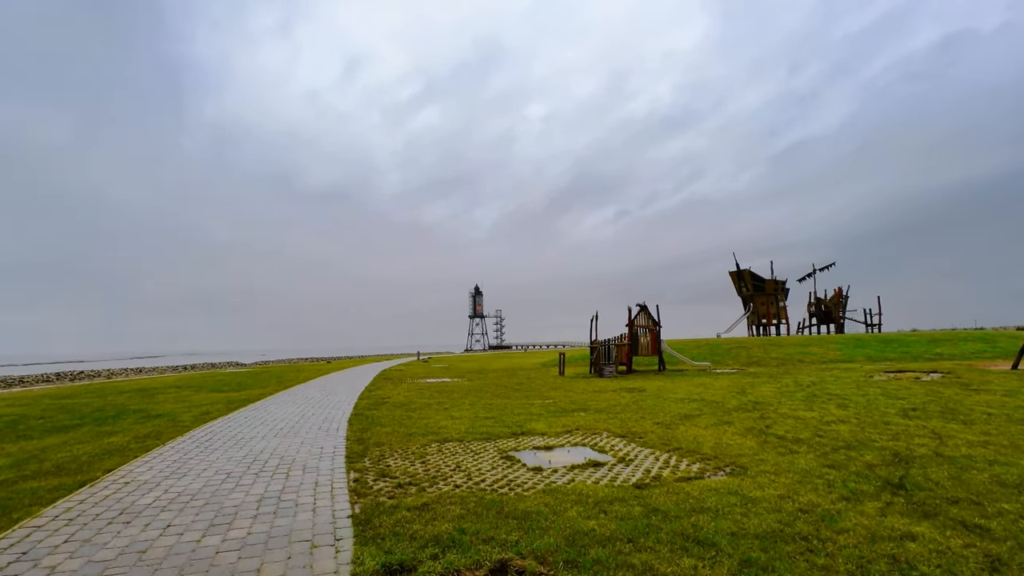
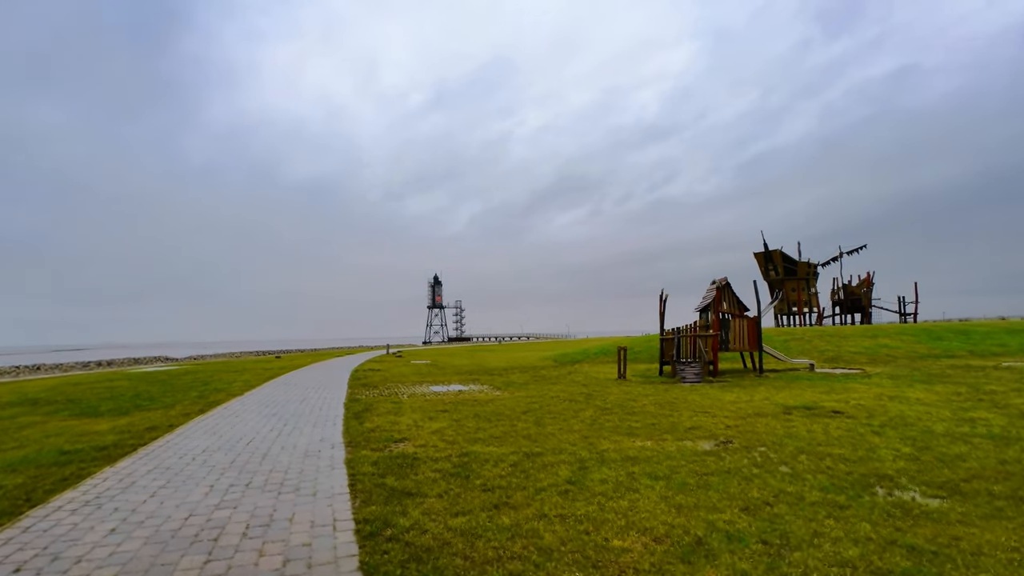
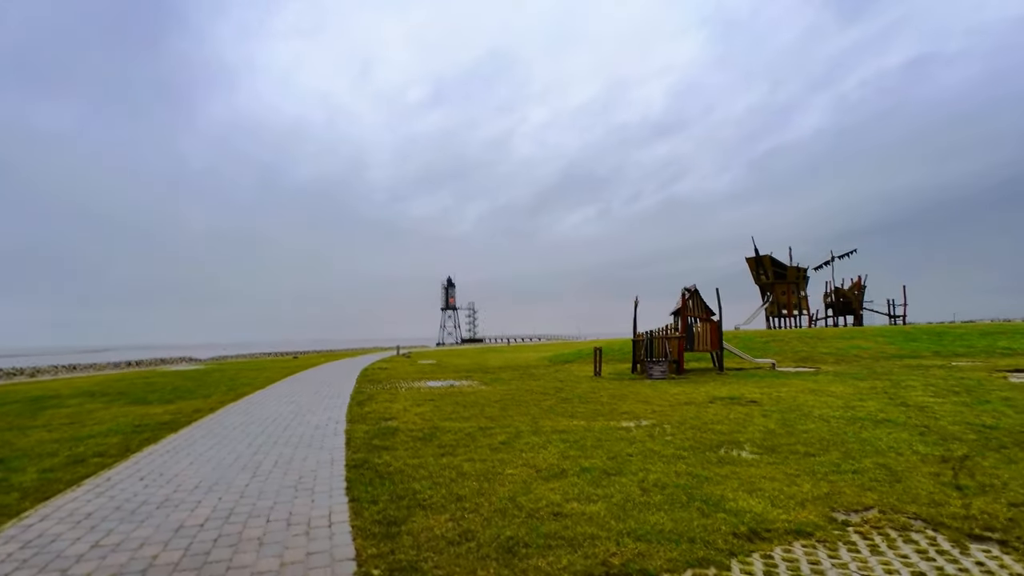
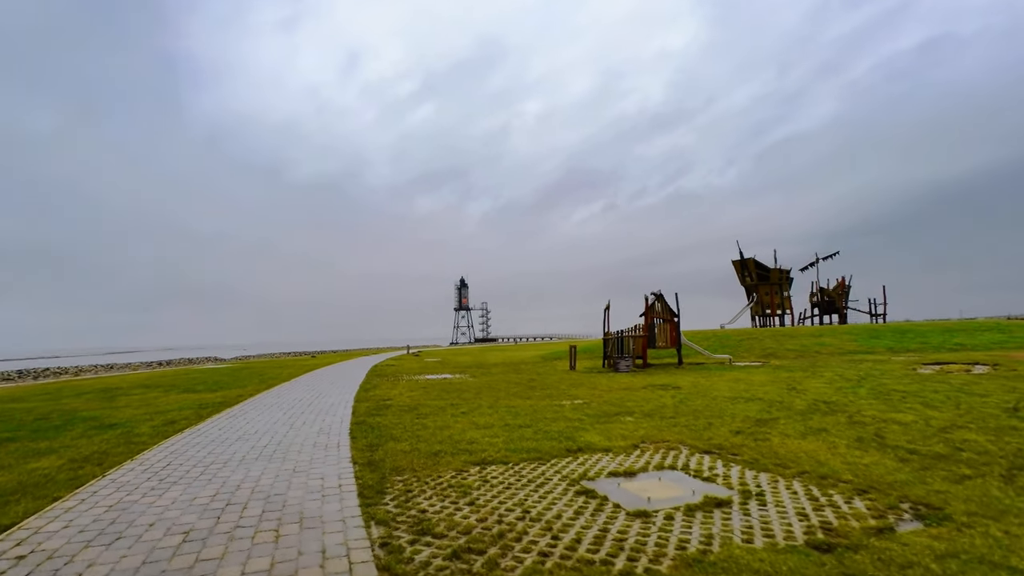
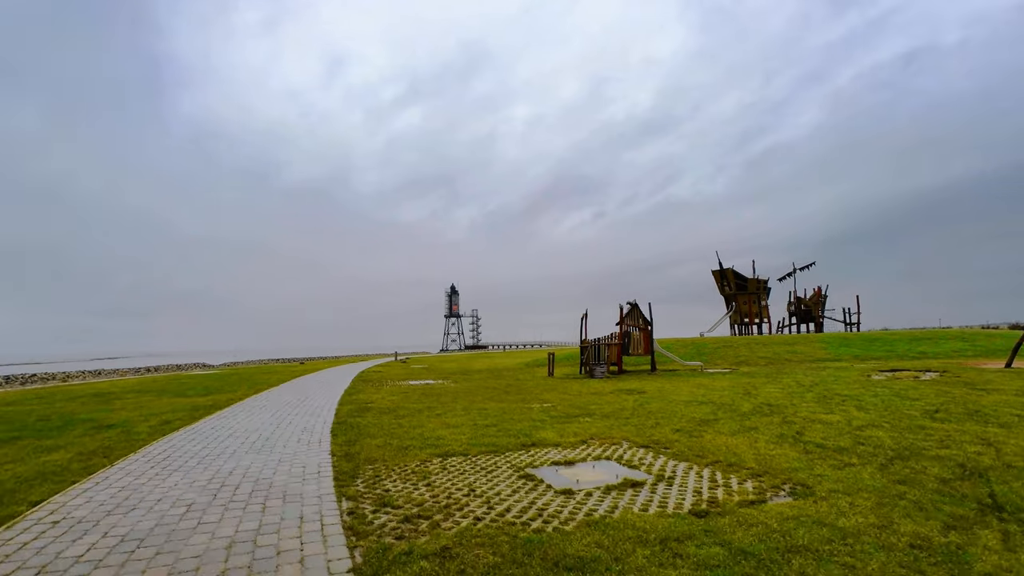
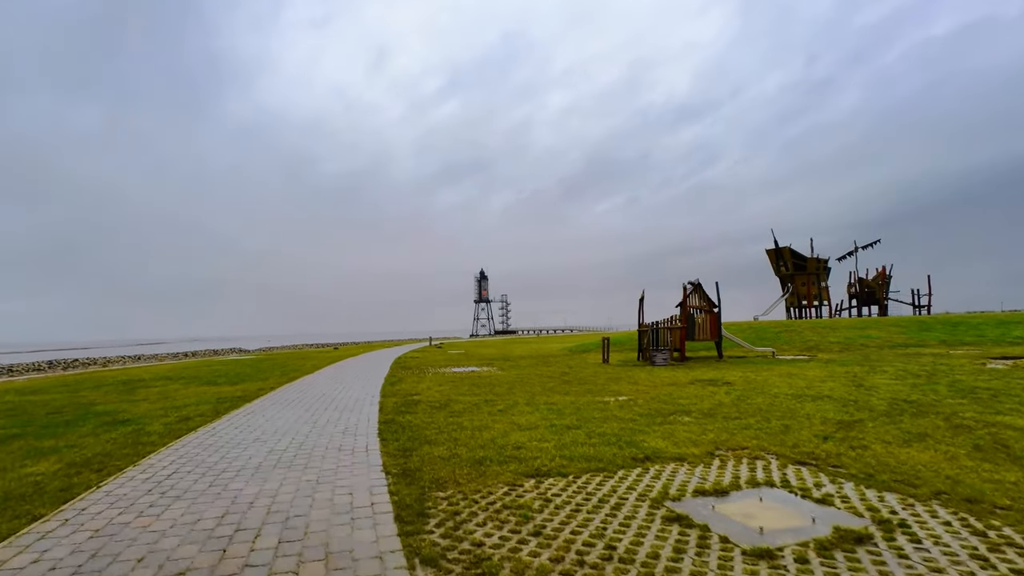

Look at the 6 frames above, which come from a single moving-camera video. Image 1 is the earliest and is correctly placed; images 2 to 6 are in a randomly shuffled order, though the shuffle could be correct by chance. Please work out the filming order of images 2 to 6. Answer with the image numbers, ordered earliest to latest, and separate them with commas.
5, 4, 6, 3, 2
